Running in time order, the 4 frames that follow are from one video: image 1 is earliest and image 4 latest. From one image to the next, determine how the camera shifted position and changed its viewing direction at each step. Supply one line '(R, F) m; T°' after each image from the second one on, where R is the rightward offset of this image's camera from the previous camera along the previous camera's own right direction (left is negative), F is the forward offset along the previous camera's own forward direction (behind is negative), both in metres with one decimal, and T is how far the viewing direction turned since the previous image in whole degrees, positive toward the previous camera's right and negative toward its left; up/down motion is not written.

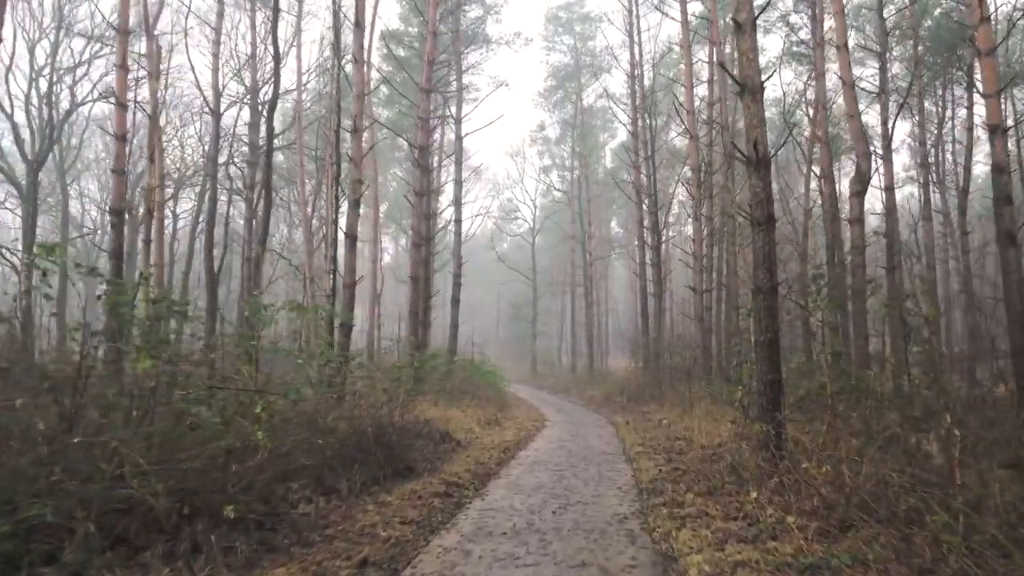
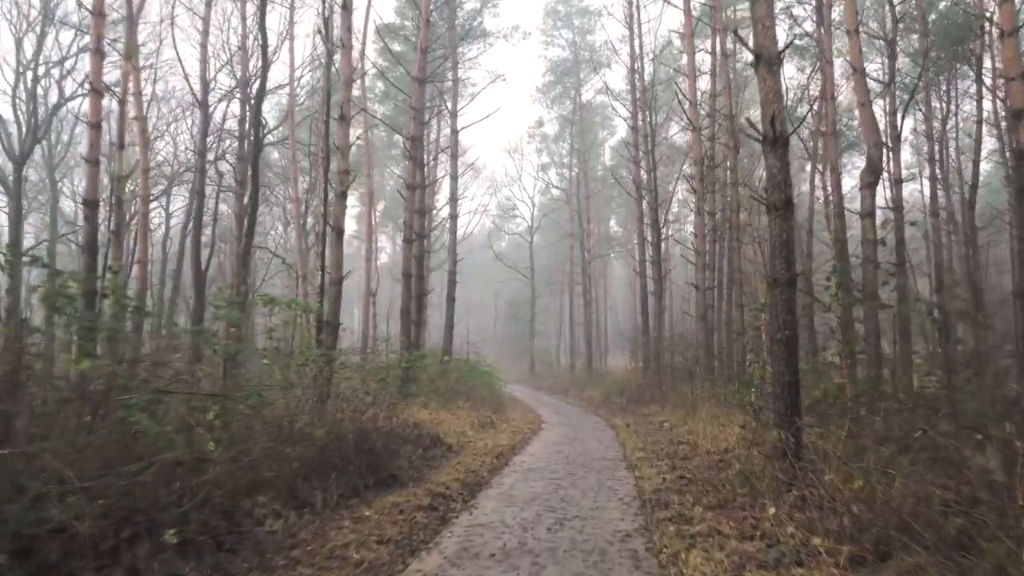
(+0.1, +0.7) m; 0°
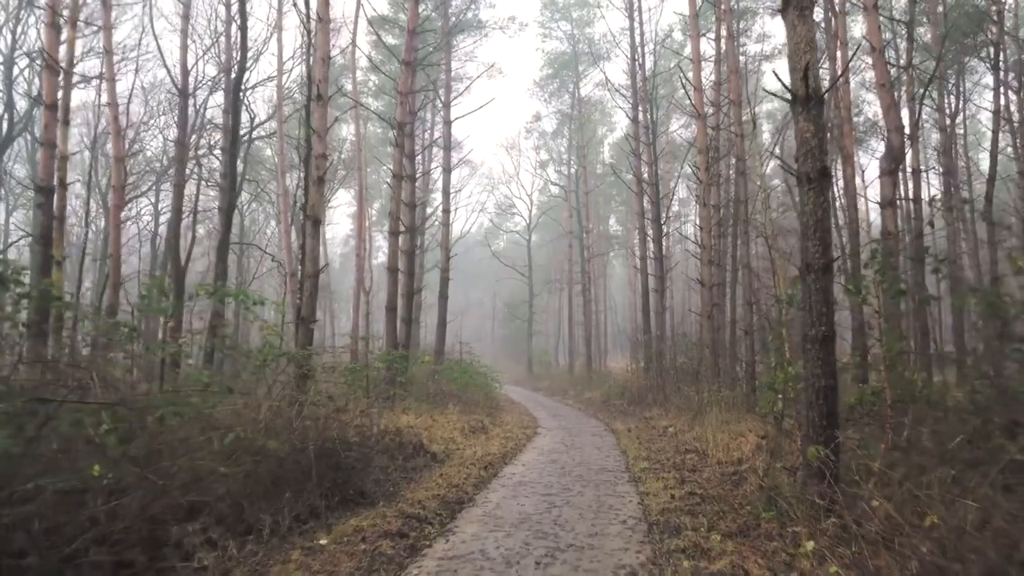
(+0.1, +1.0) m; 0°
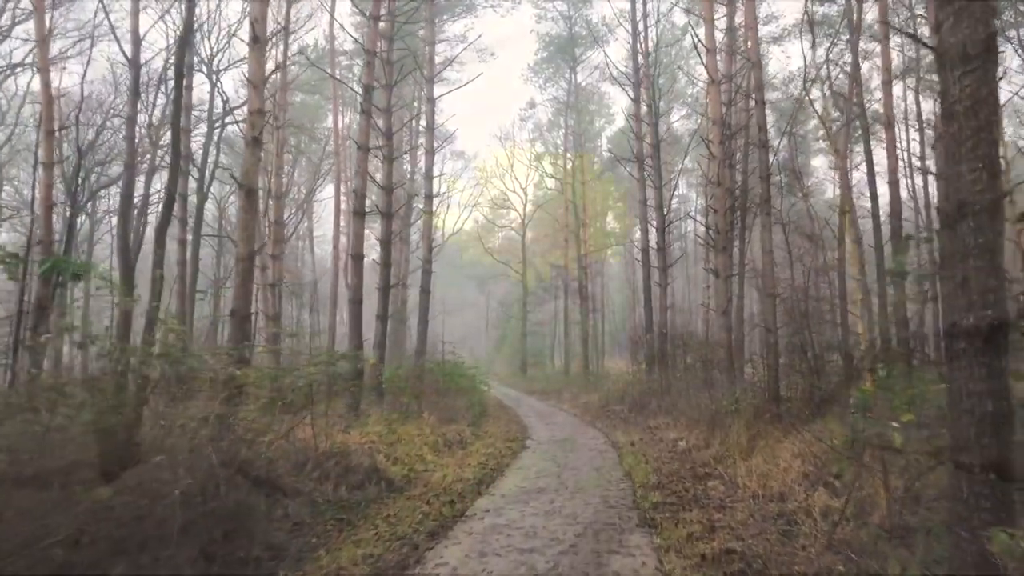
(+0.2, +2.2) m; 0°
